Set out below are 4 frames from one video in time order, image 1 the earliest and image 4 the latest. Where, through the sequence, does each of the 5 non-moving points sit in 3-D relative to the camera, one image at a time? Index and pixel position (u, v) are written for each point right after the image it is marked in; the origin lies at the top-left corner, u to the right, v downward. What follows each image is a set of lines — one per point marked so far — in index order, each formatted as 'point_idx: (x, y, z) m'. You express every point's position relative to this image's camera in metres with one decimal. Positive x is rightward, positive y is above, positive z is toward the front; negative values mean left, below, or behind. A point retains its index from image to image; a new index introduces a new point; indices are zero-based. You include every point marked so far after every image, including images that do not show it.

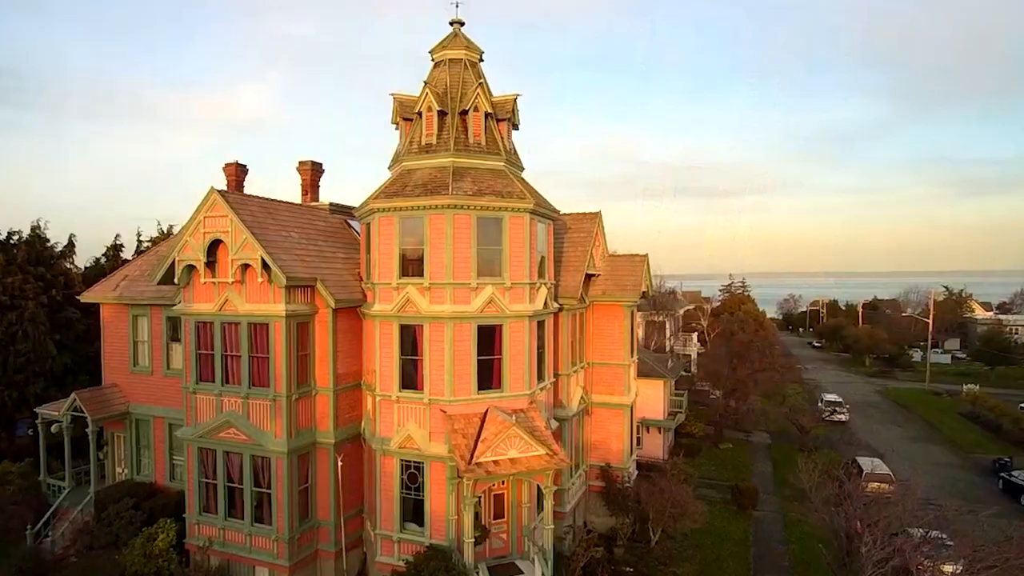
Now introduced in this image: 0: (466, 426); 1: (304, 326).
0: (-1.2, -3.7, +15.8) m
1: (-6.0, -1.1, +17.3) m
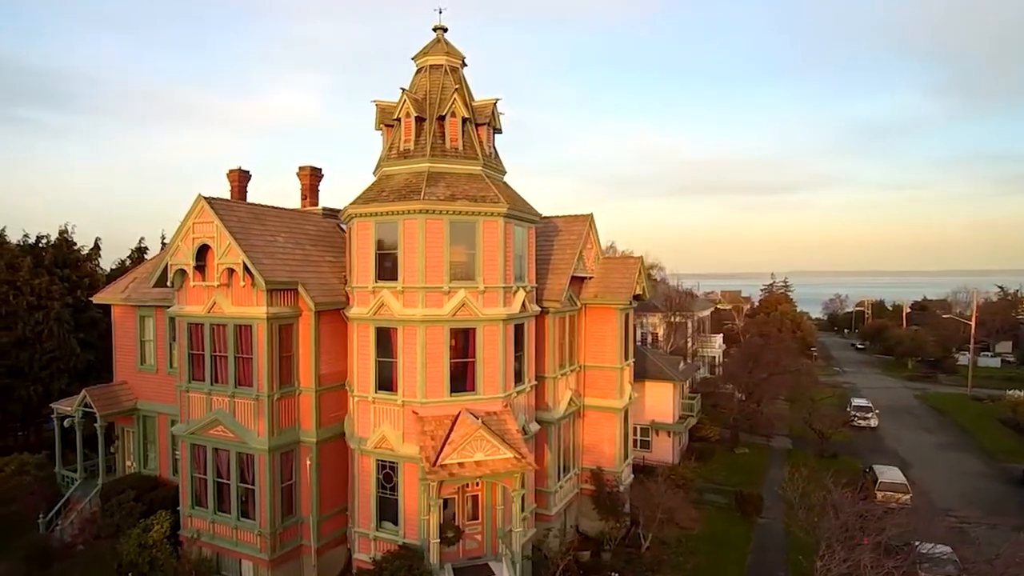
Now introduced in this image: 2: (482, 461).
0: (-2.0, -3.8, +16.0) m
1: (-6.7, -1.2, +17.8) m
2: (-0.9, -4.6, +15.7) m
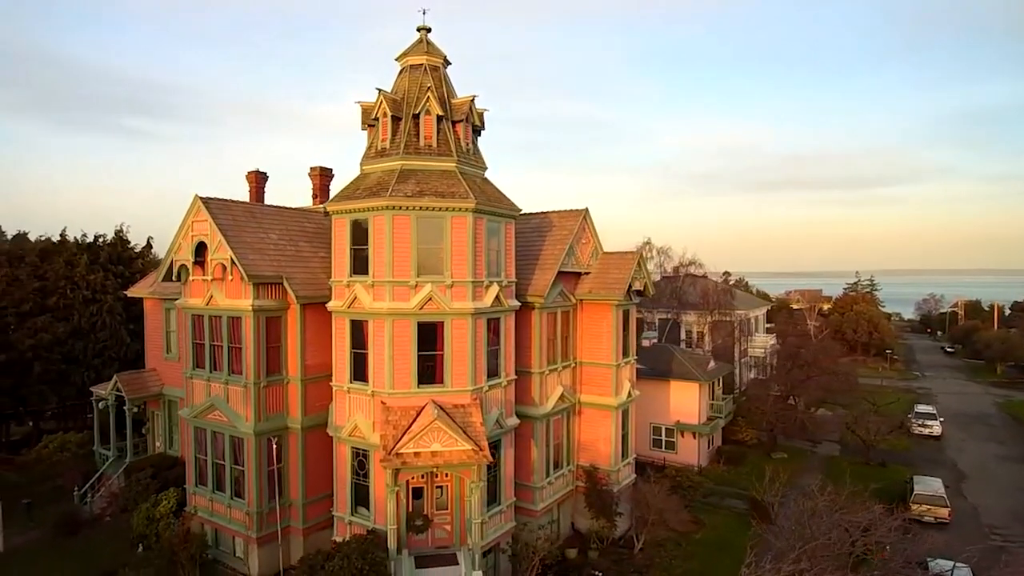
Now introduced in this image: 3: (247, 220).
0: (-3.1, -3.6, +16.4) m
1: (-7.5, -1.0, +18.8) m
2: (-1.9, -4.4, +16.0) m
3: (-8.6, +2.2, +19.3) m
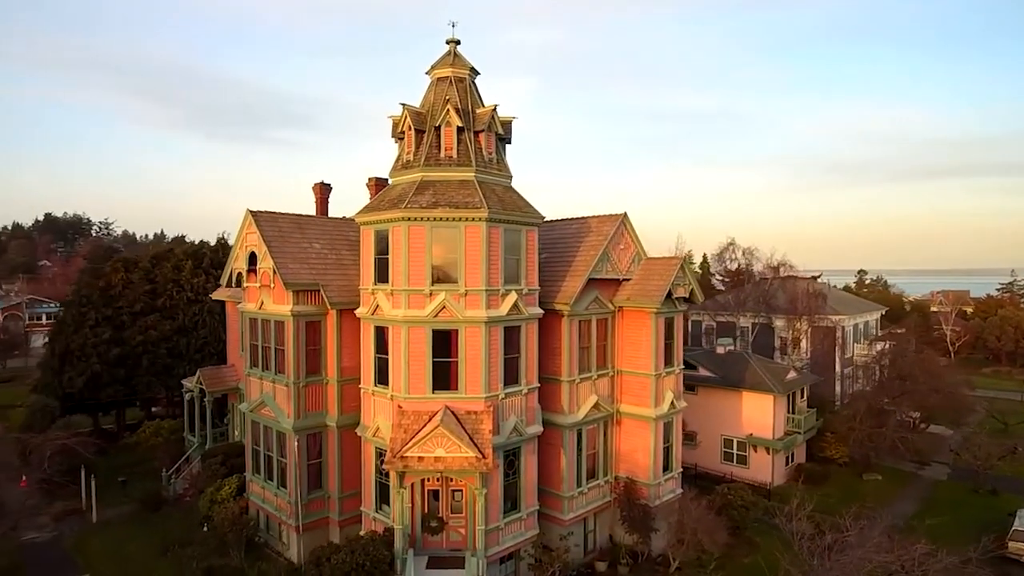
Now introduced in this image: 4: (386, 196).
0: (-2.8, -3.8, +17.0) m
1: (-6.7, -1.2, +20.2) m
2: (-1.8, -4.7, +16.4) m
3: (-7.7, +2.0, +20.9) m
4: (-4.0, +2.9, +18.8) m
